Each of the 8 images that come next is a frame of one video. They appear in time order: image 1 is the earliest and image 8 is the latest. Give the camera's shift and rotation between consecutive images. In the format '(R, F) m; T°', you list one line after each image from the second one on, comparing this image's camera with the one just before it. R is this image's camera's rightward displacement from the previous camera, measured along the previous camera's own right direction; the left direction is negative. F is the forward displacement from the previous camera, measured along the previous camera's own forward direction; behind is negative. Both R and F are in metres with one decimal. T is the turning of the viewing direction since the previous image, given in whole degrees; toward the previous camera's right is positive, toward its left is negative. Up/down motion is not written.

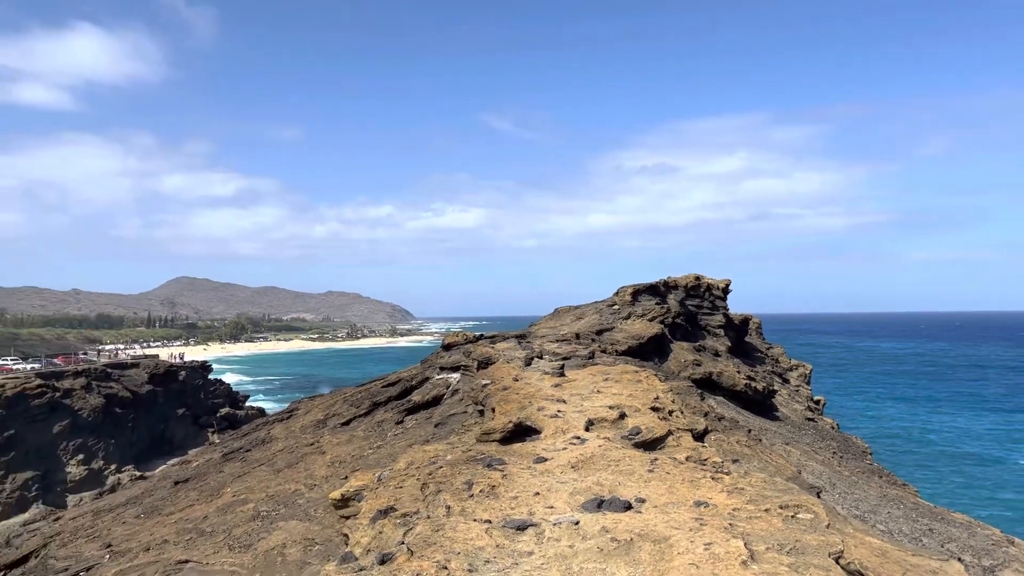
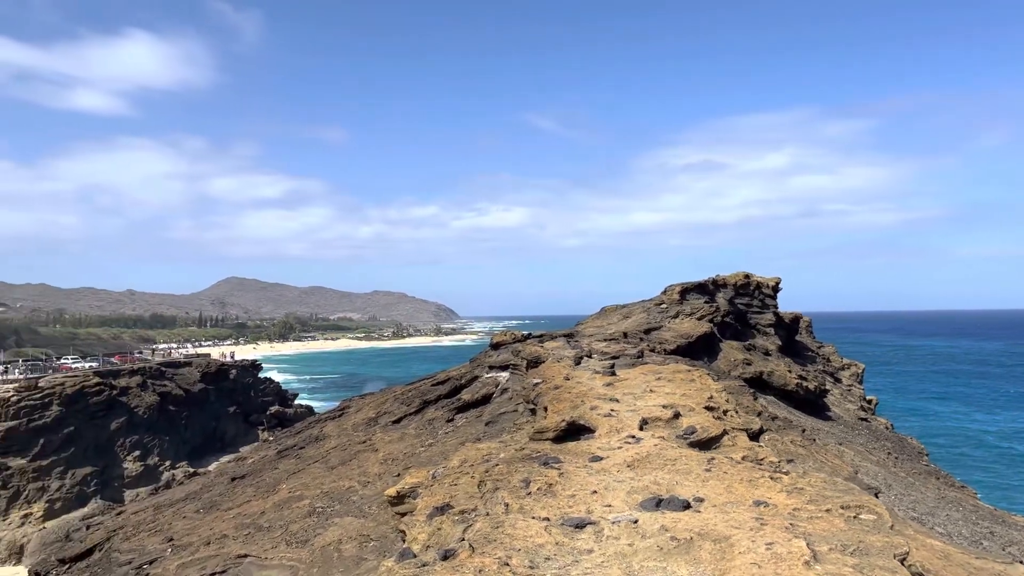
(-0.5, 0.0) m; -2°
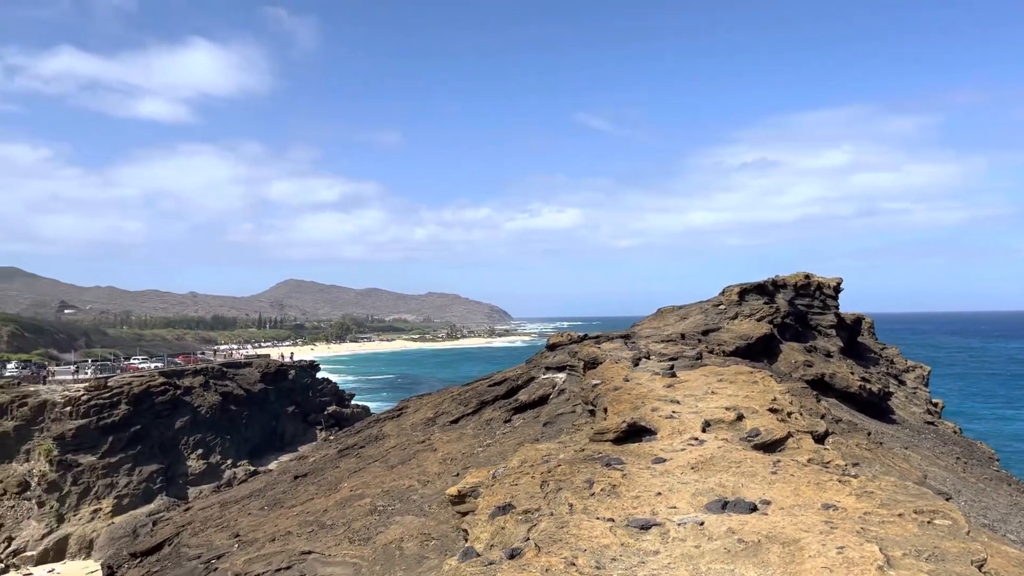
(-0.4, -0.1) m; -2°
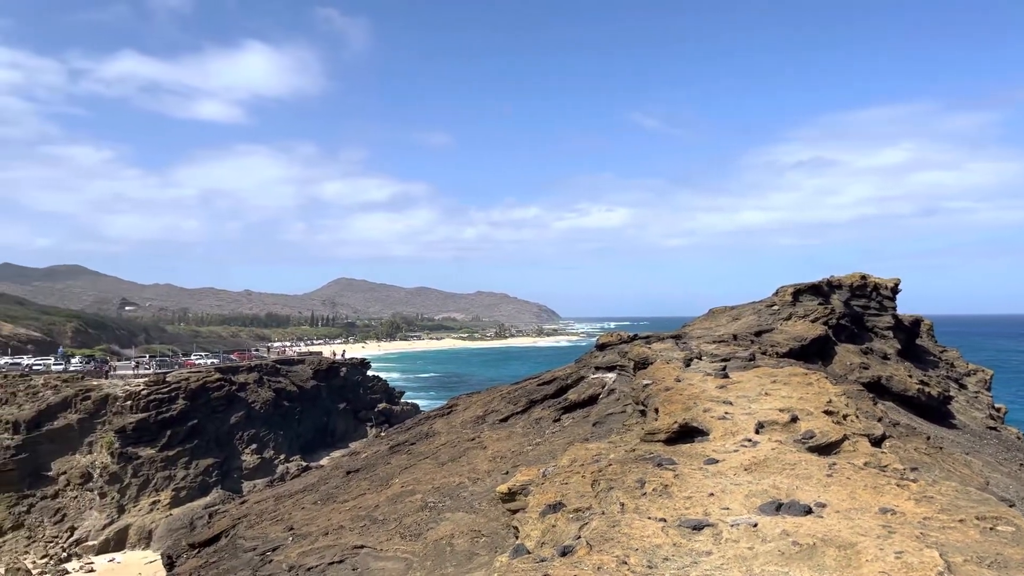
(-0.2, -0.1) m; -3°
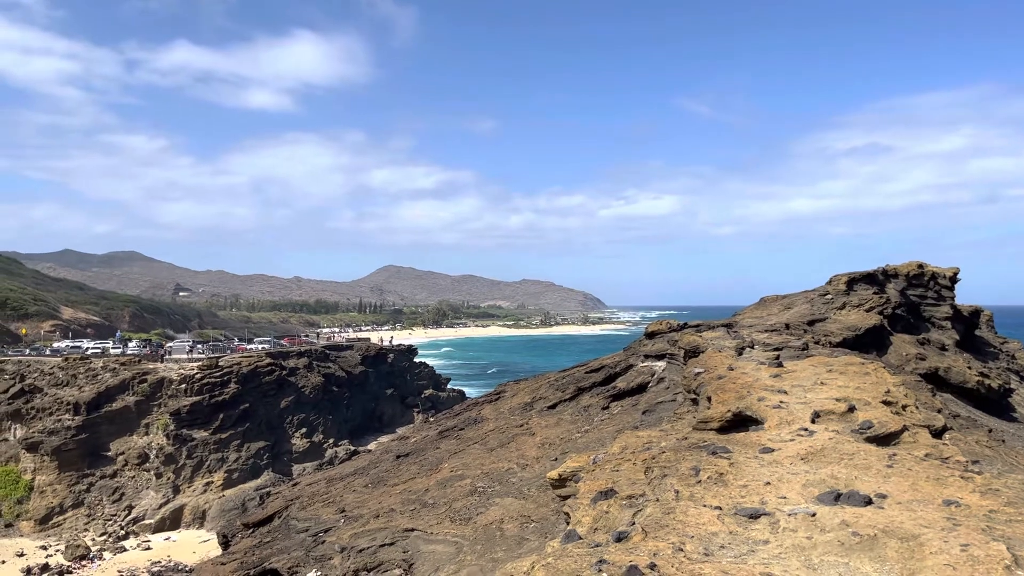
(-0.4, 0.0) m; -2°
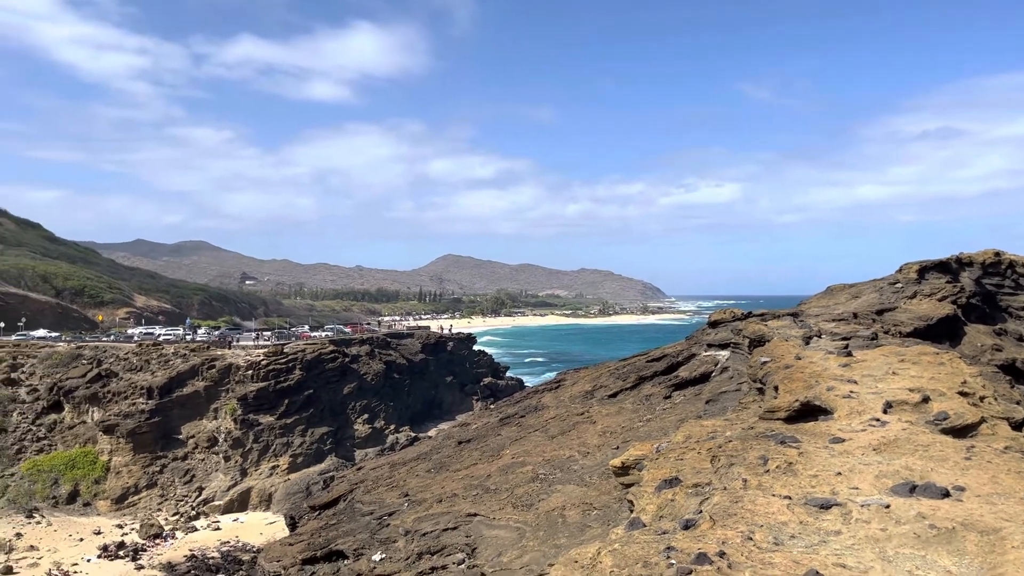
(-0.4, -0.1) m; -3°
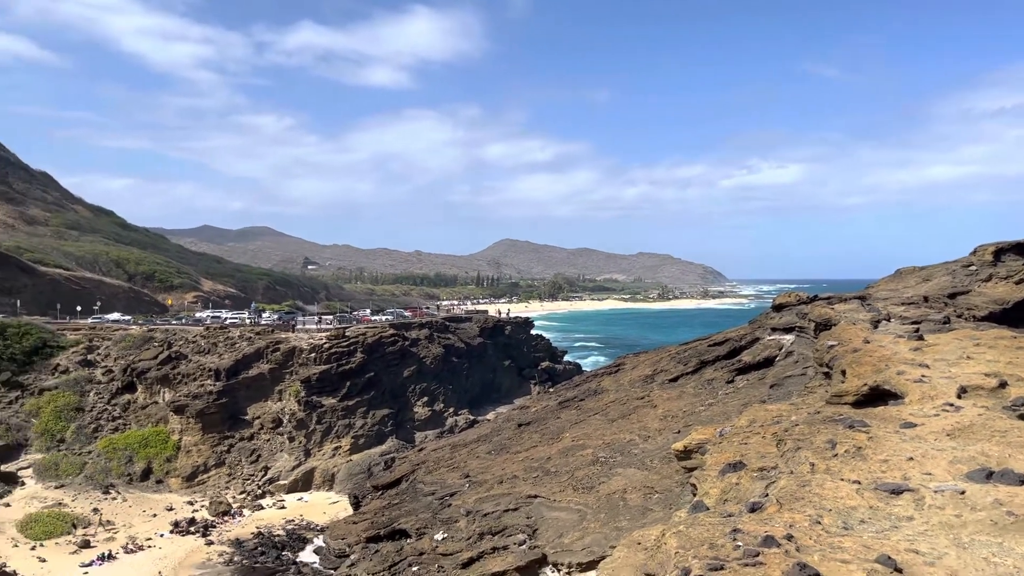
(-0.3, -0.1) m; -3°
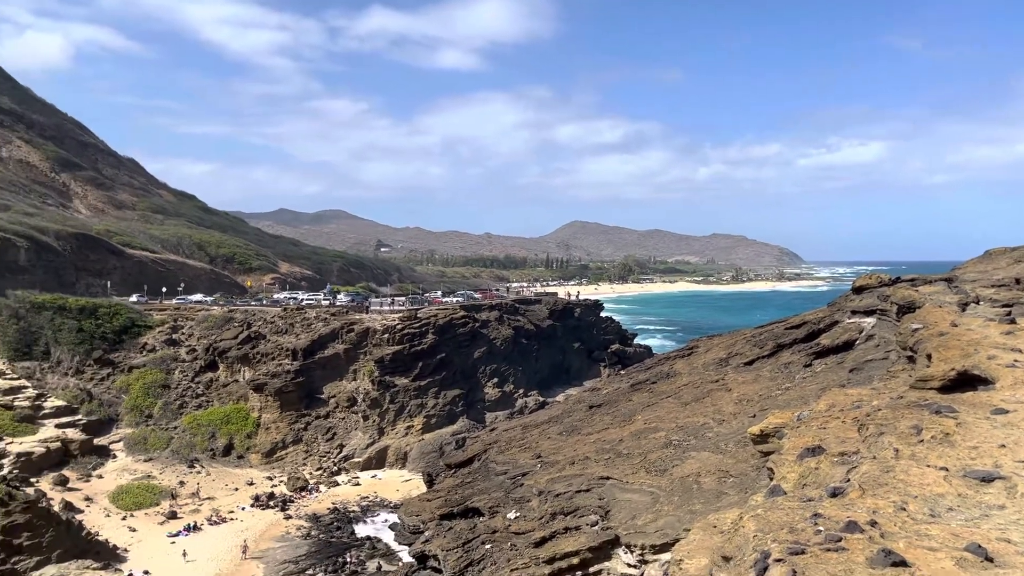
(-0.3, -0.2) m; -5°
